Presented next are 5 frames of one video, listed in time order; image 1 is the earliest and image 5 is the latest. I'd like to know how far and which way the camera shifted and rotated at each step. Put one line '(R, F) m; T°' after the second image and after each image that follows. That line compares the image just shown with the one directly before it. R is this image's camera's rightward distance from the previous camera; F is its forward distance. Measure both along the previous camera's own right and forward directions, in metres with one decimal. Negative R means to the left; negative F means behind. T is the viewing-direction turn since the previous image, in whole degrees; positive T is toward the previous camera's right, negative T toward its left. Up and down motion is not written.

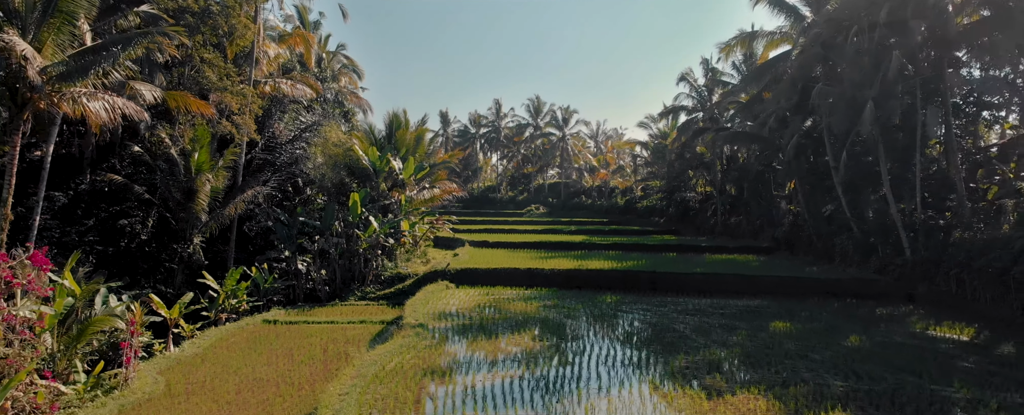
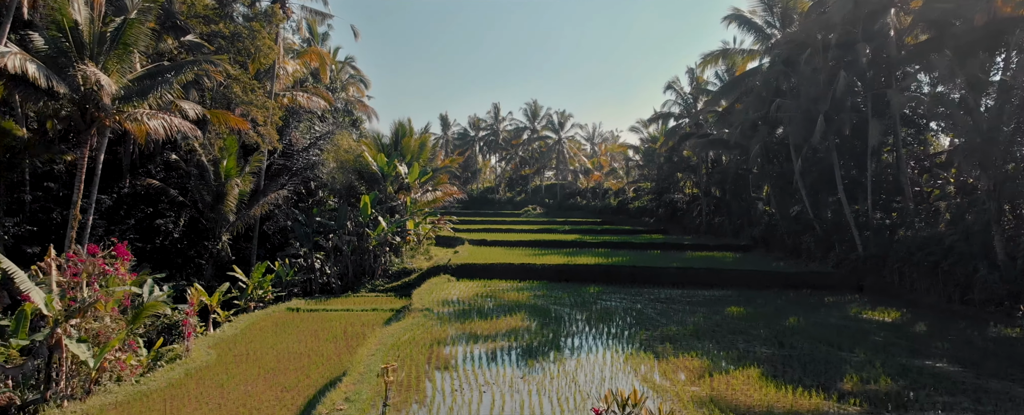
(+0.1, -1.4) m; 0°
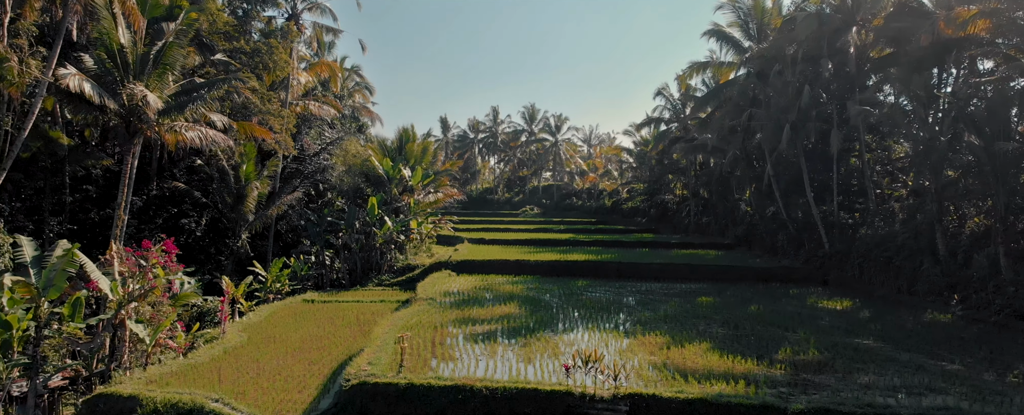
(+0.1, -1.2) m; 0°
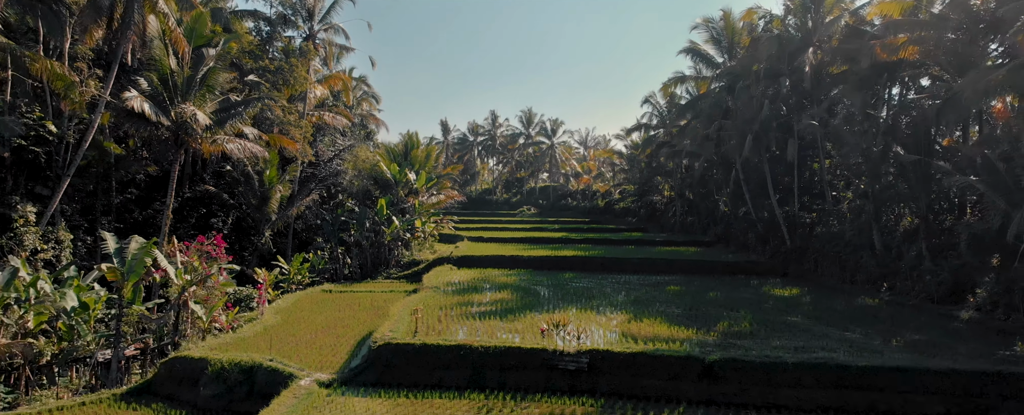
(+0.1, -1.7) m; 0°
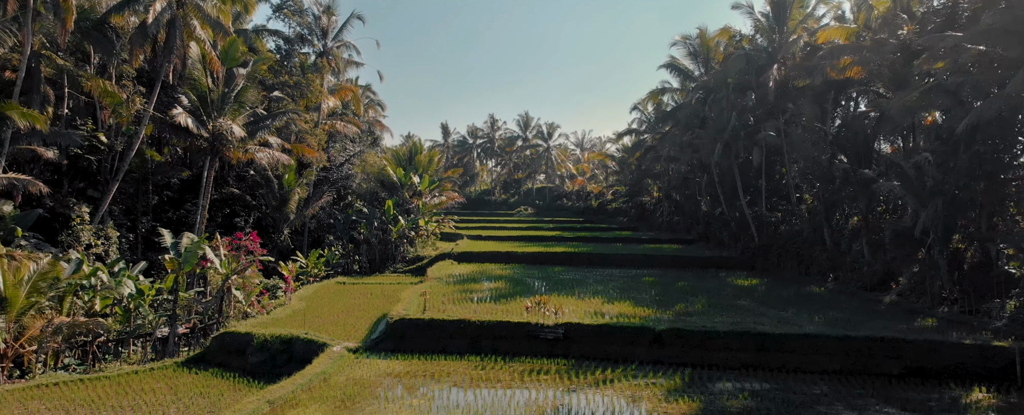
(+0.1, -1.7) m; 0°
